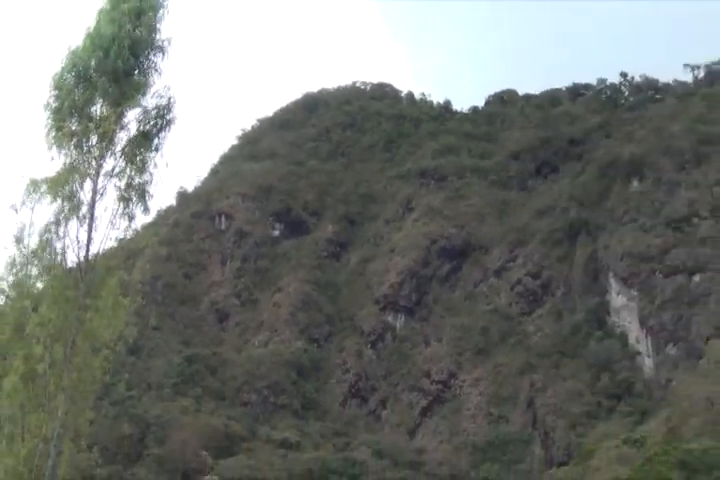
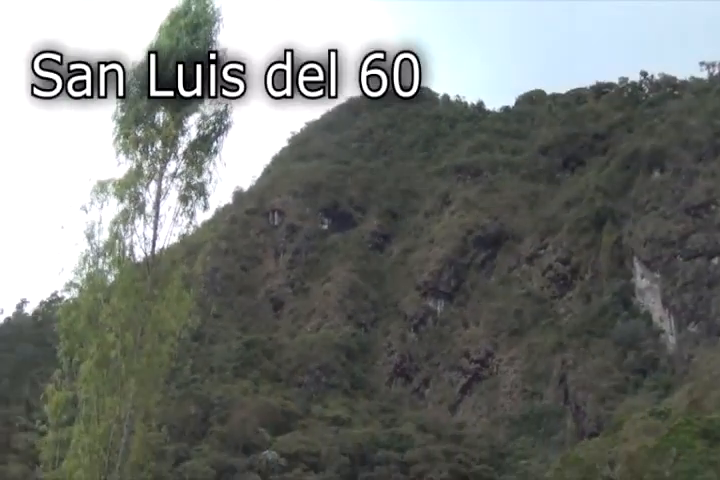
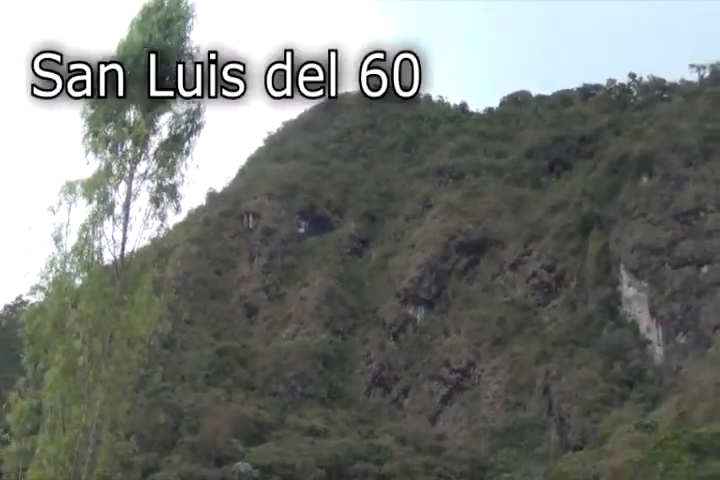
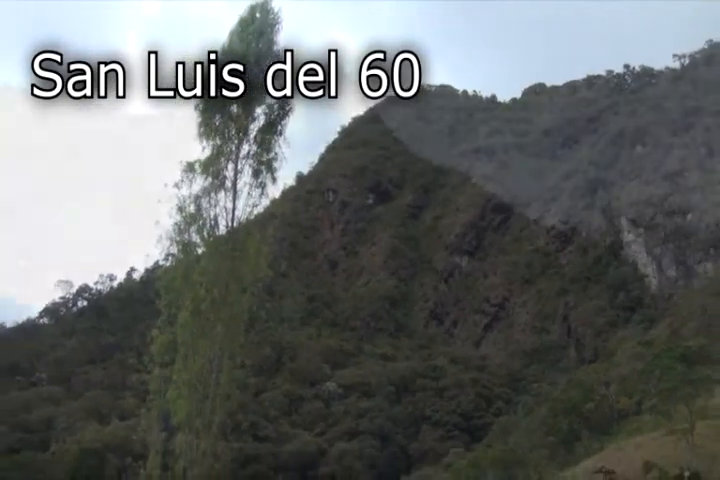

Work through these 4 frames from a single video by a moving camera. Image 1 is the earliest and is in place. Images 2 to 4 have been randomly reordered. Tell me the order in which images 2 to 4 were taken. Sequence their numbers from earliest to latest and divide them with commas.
3, 2, 4
